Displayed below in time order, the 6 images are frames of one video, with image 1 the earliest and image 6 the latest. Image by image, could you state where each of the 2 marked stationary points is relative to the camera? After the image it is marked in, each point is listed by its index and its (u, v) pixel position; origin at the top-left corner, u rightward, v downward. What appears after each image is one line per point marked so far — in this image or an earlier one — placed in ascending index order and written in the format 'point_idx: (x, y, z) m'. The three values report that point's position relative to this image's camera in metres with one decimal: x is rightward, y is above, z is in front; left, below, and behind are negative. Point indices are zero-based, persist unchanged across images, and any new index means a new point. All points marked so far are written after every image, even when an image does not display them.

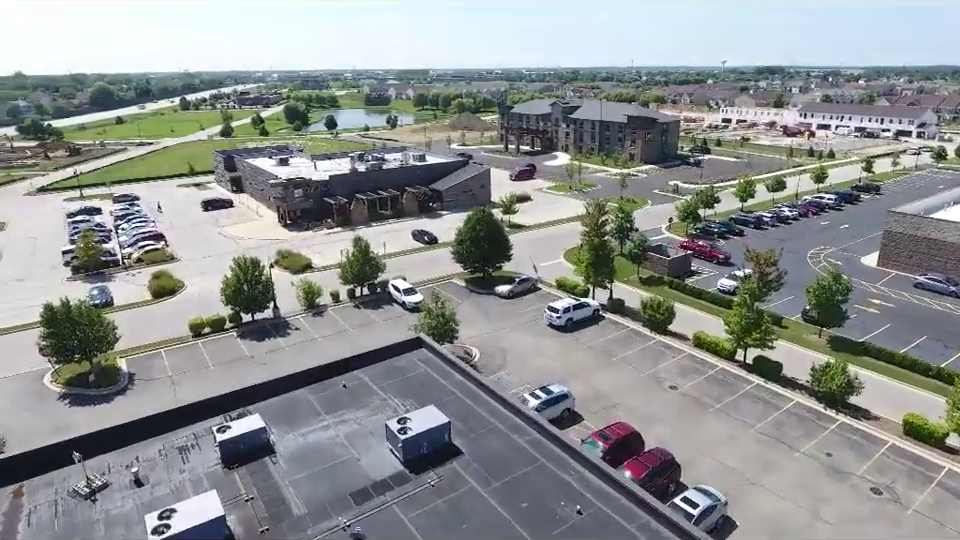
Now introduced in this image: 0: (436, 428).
0: (-1.2, -4.4, +16.7) m
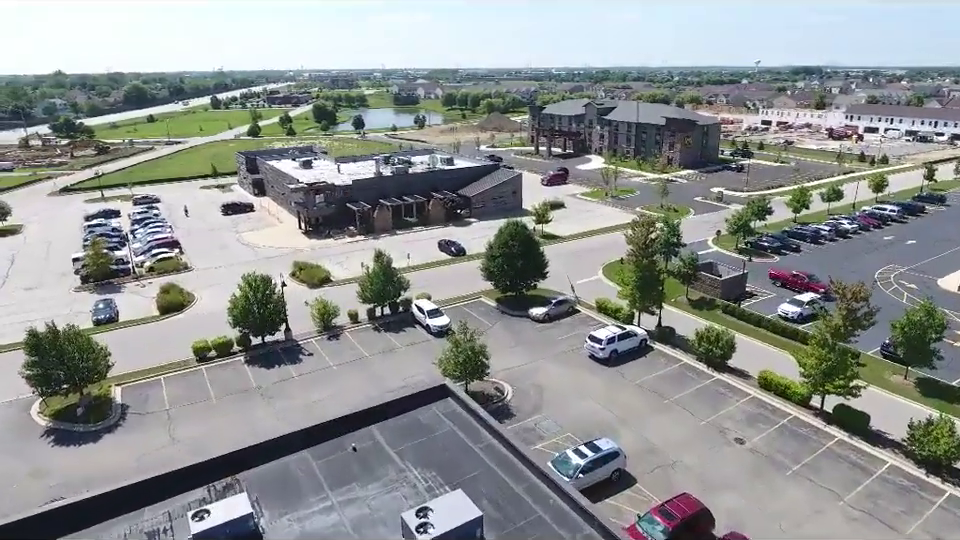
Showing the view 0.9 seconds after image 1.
0: (-0.3, -5.5, +13.1) m
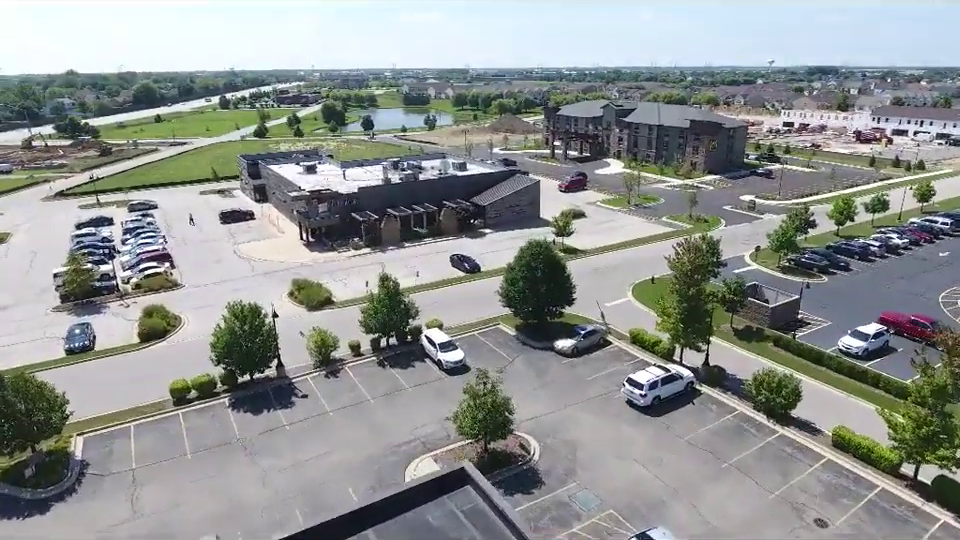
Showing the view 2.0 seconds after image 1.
0: (+0.3, -6.9, +8.9) m
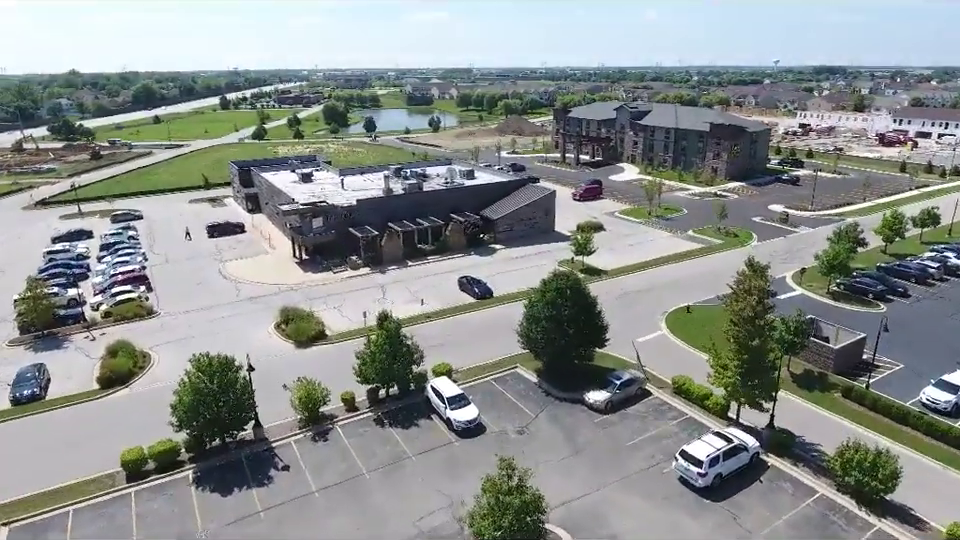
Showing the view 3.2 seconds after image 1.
0: (+0.9, -8.6, +4.1) m
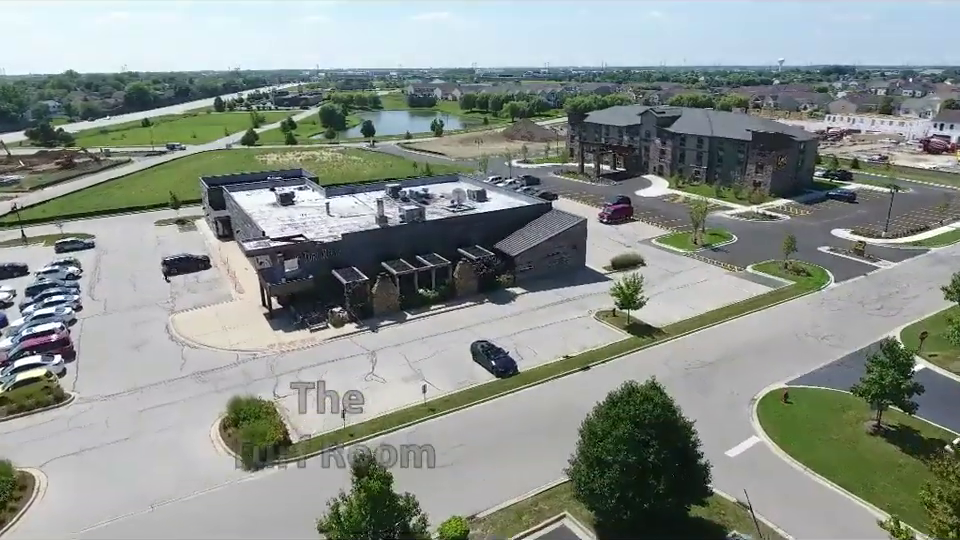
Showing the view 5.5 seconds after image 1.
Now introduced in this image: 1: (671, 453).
0: (+1.8, -11.9, -5.7) m
1: (+5.5, -5.1, +17.4) m
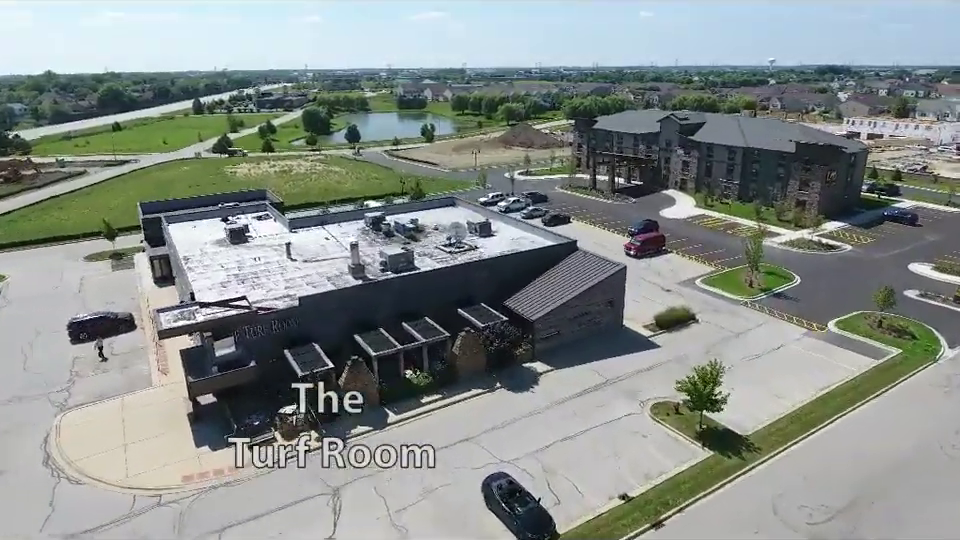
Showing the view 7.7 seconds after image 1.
0: (+2.9, -15.4, -16.1) m
1: (+6.3, -8.6, +7.0) m
